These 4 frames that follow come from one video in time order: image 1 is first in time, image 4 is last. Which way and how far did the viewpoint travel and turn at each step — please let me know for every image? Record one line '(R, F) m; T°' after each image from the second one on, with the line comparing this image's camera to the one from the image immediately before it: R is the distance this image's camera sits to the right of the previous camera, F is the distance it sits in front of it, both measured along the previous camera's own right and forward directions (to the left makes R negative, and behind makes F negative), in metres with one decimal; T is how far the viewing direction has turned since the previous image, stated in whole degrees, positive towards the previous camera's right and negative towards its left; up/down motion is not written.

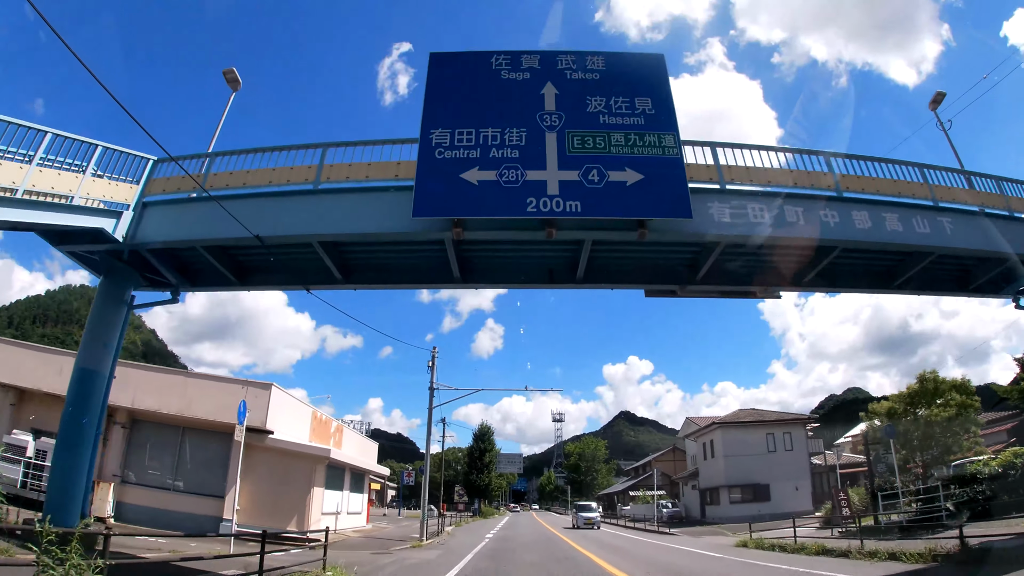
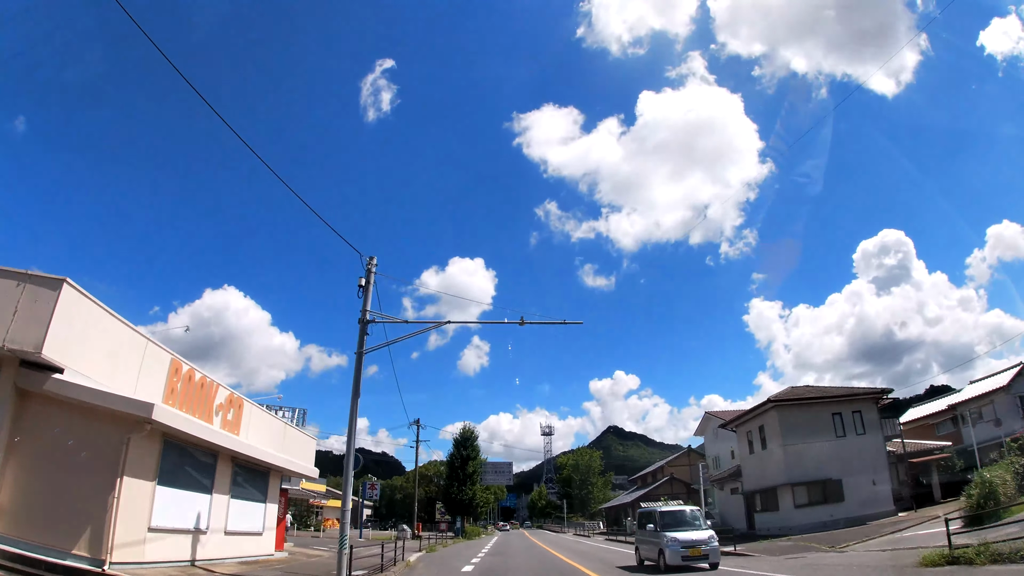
(0.0, +6.8) m; +1°
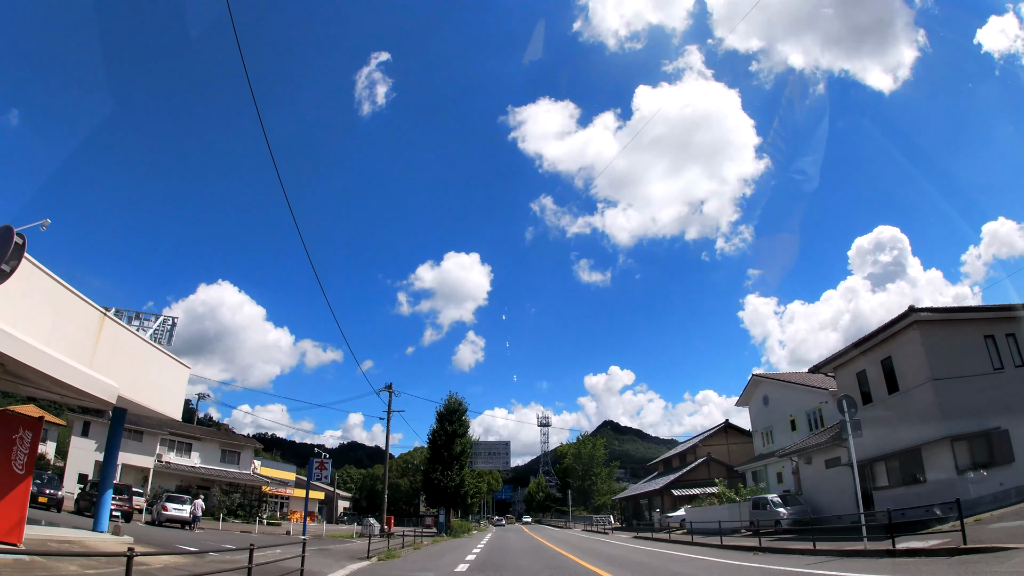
(-0.2, +7.7) m; 0°
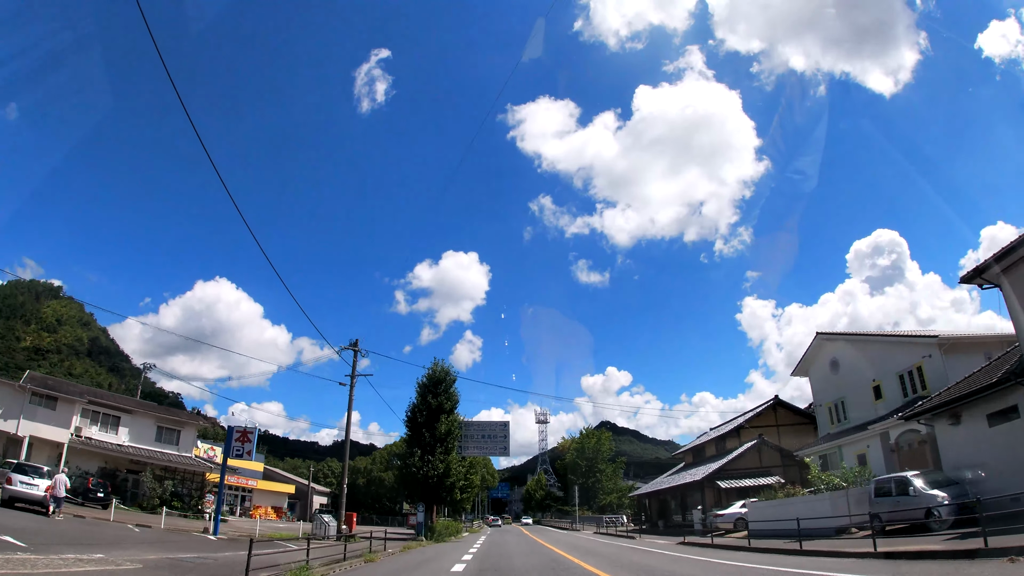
(-0.2, +6.3) m; 0°
